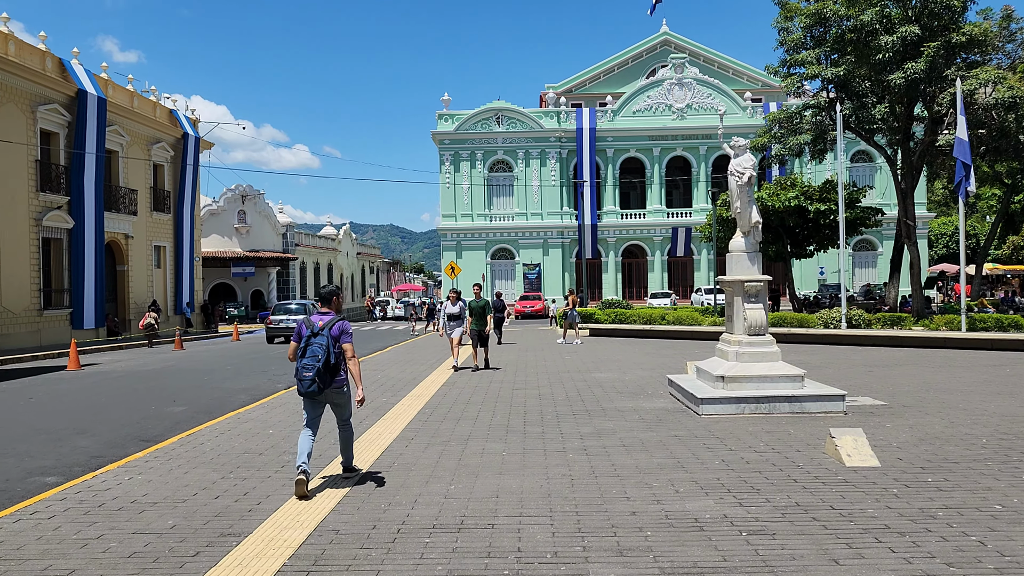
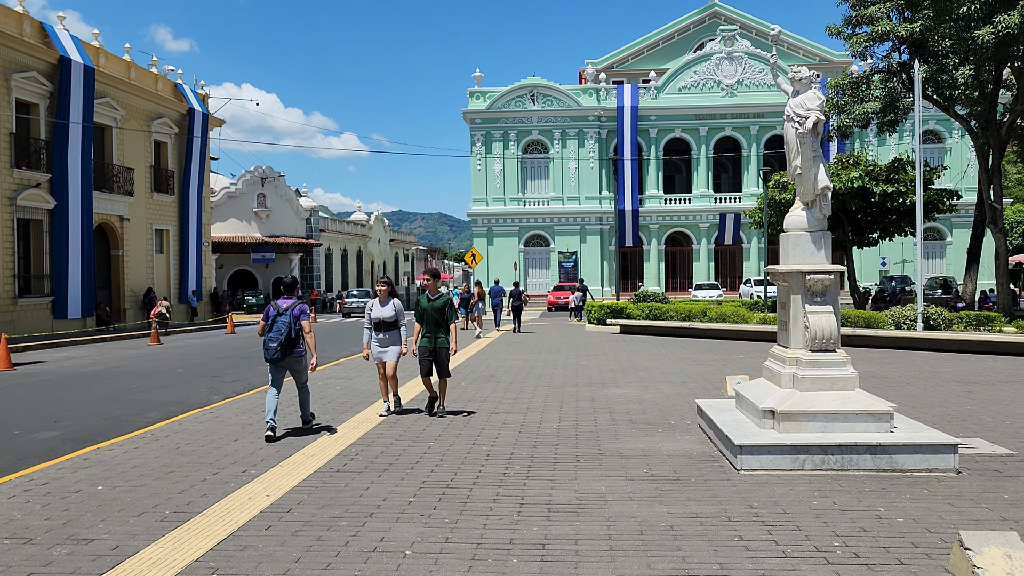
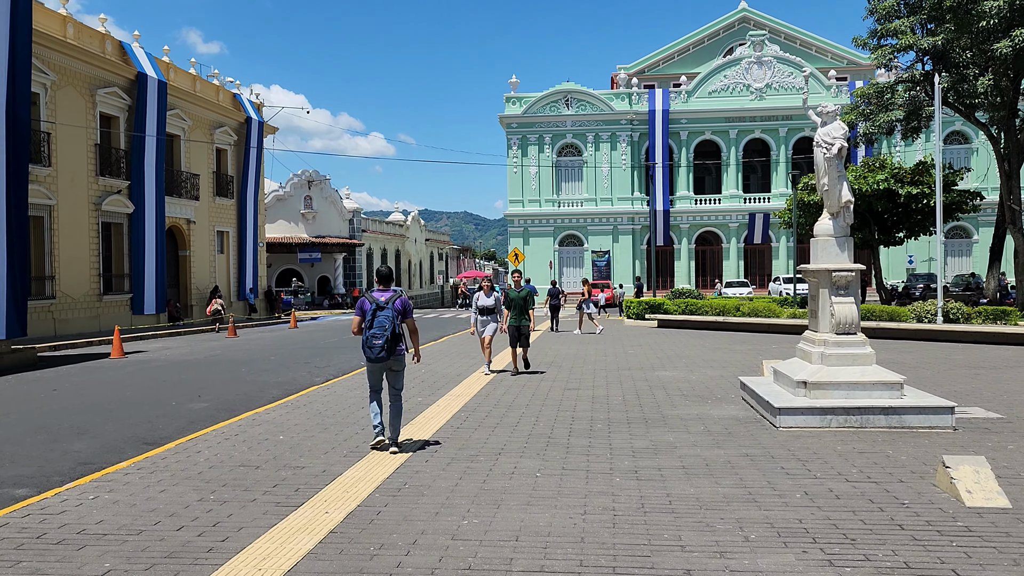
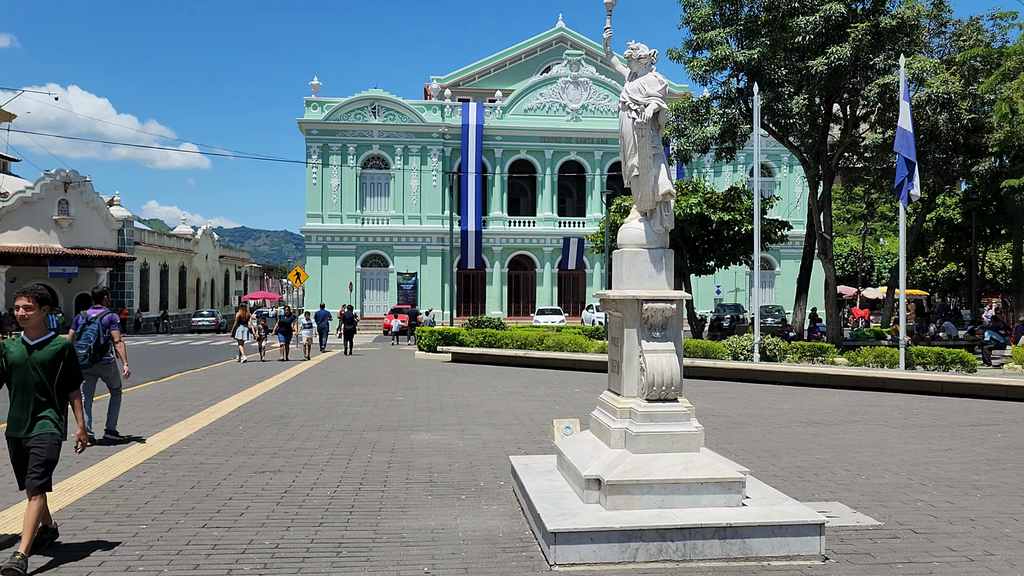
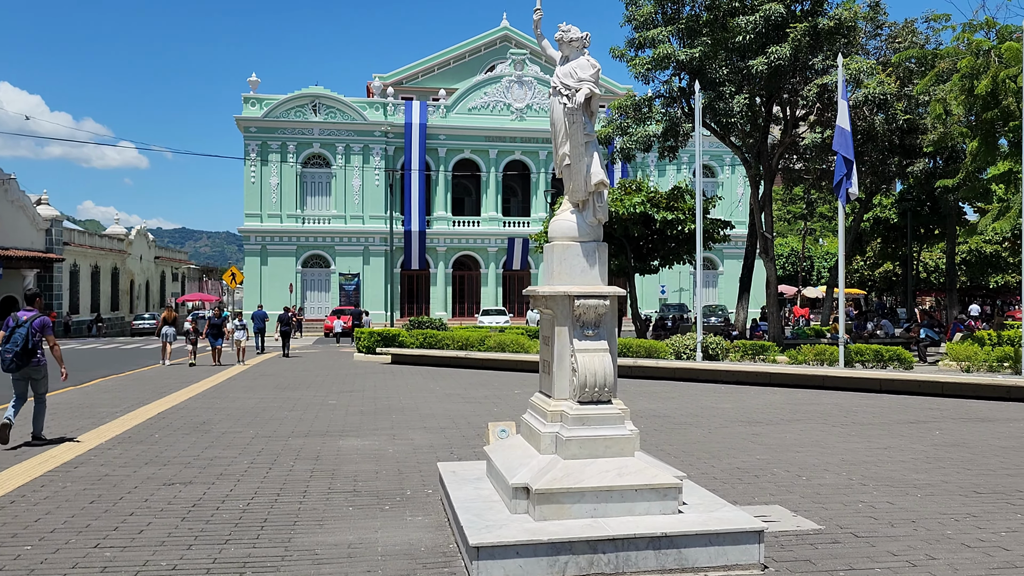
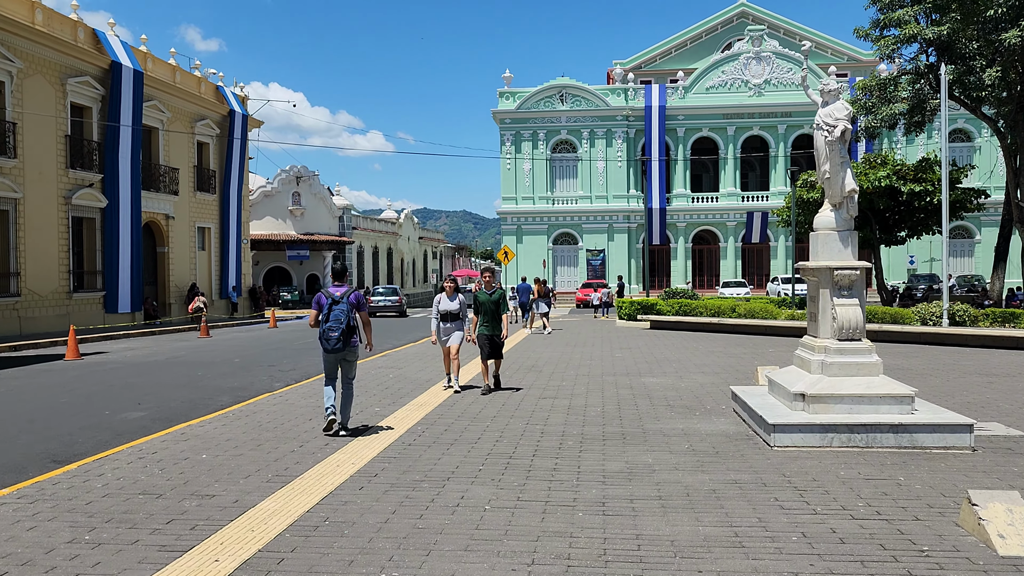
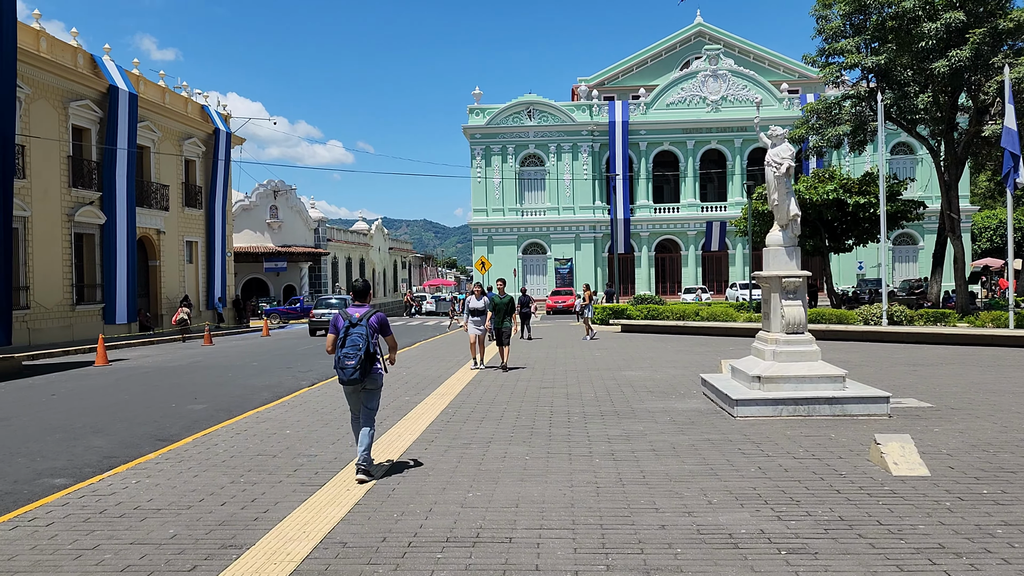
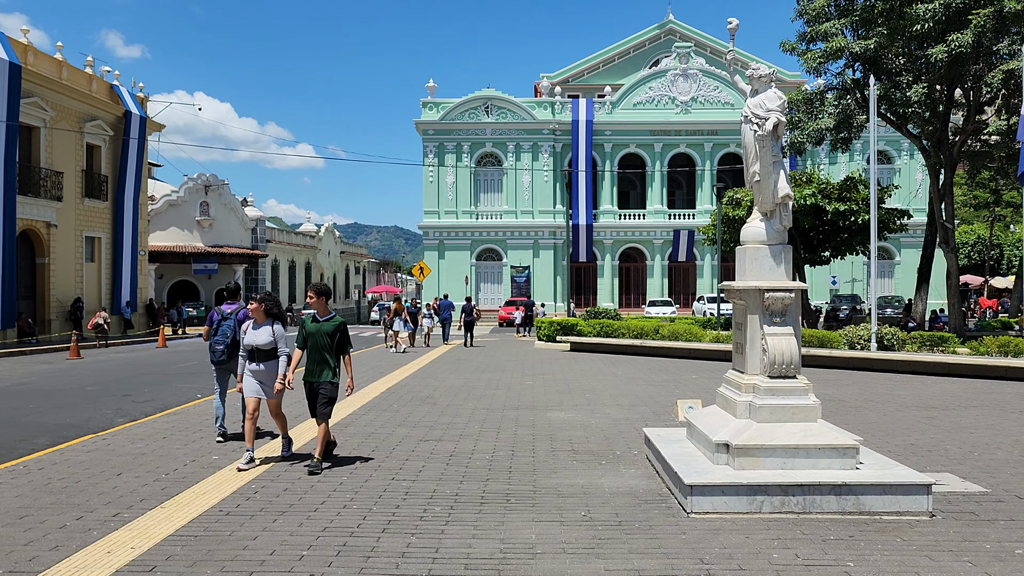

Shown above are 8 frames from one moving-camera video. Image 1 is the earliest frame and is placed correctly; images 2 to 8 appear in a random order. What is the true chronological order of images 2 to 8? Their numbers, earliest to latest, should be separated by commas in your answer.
7, 3, 6, 2, 8, 4, 5
